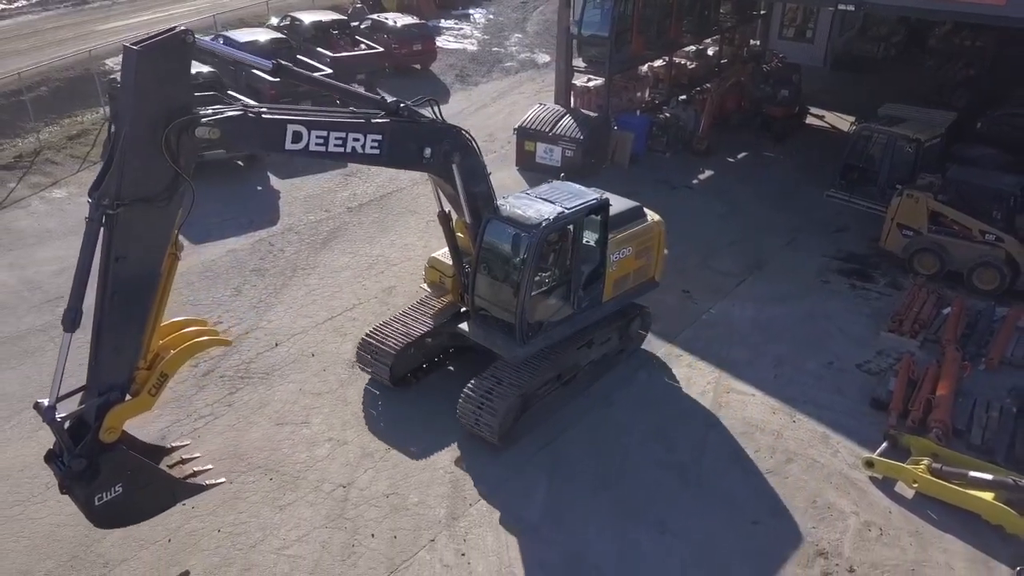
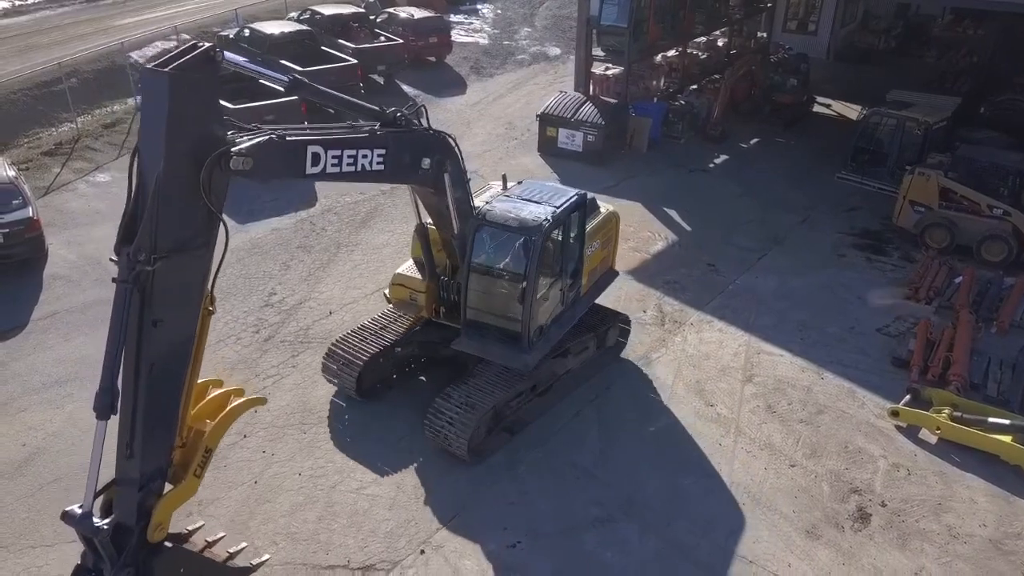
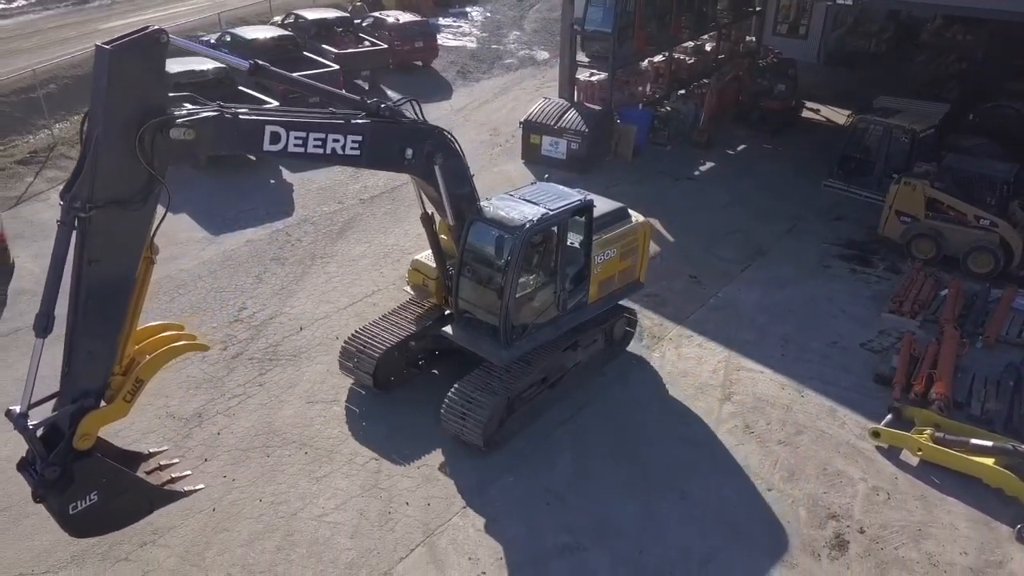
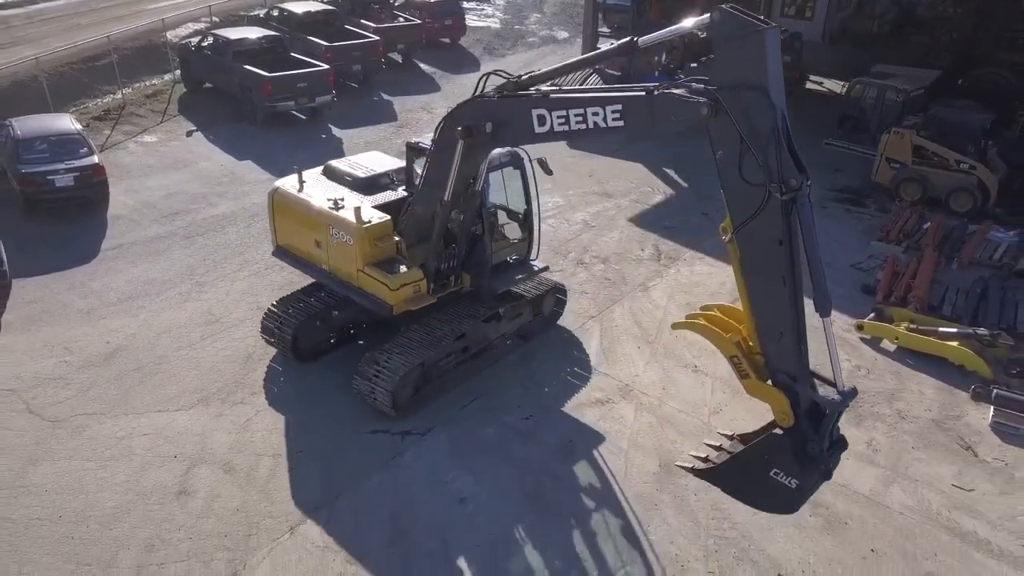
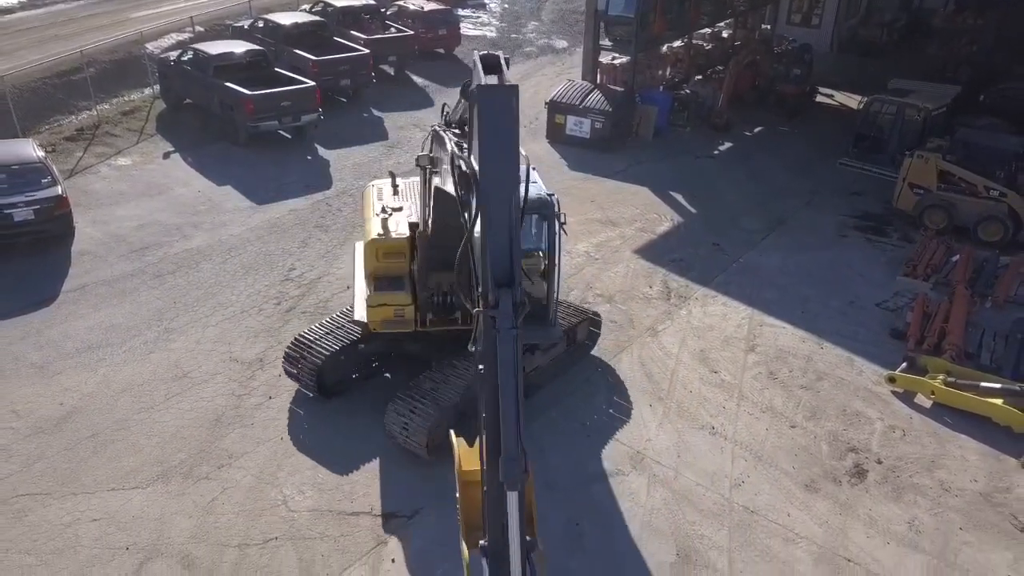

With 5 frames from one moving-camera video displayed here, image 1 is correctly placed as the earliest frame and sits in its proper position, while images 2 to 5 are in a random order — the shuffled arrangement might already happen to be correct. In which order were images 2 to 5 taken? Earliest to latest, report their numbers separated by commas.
3, 2, 5, 4
